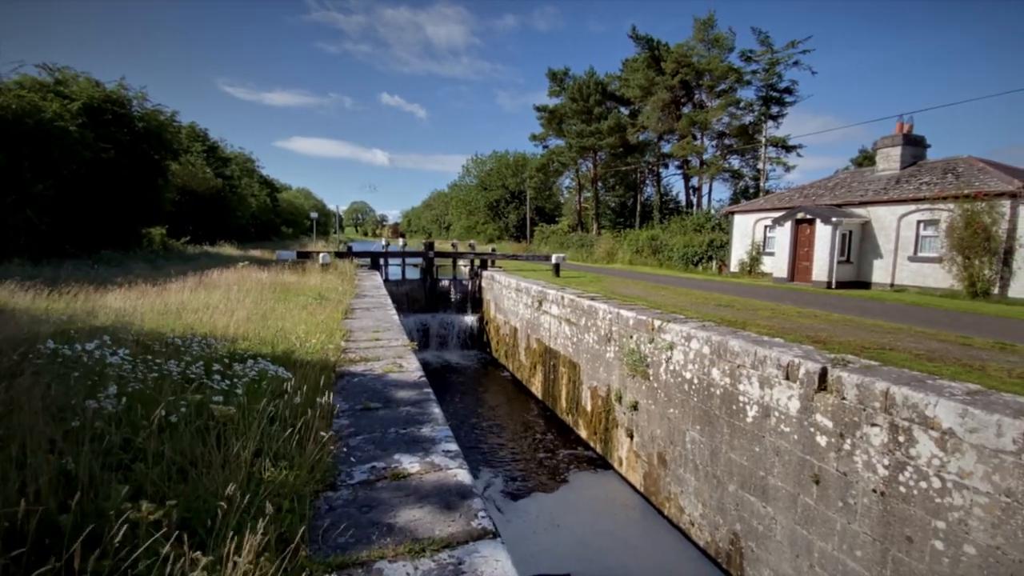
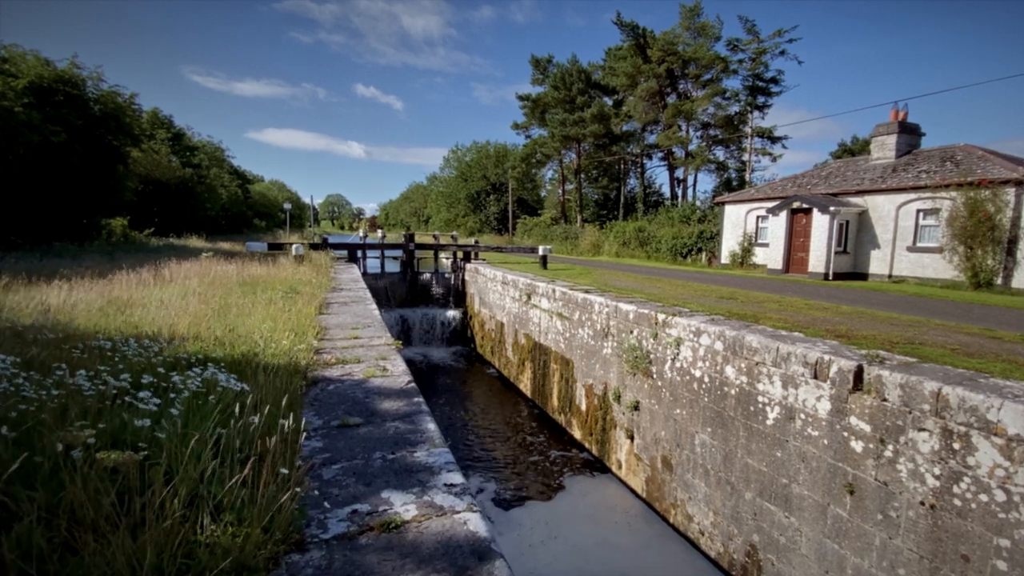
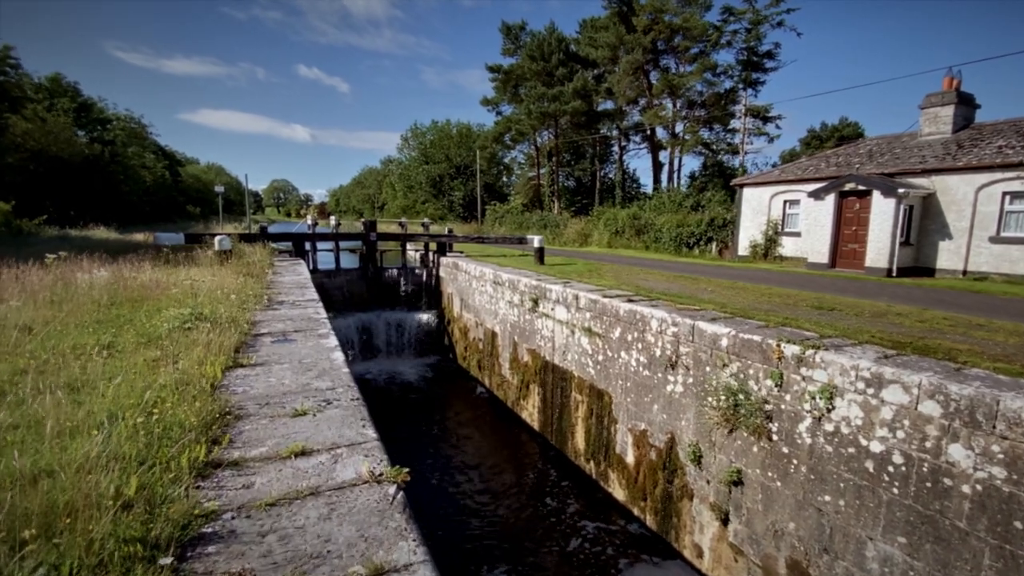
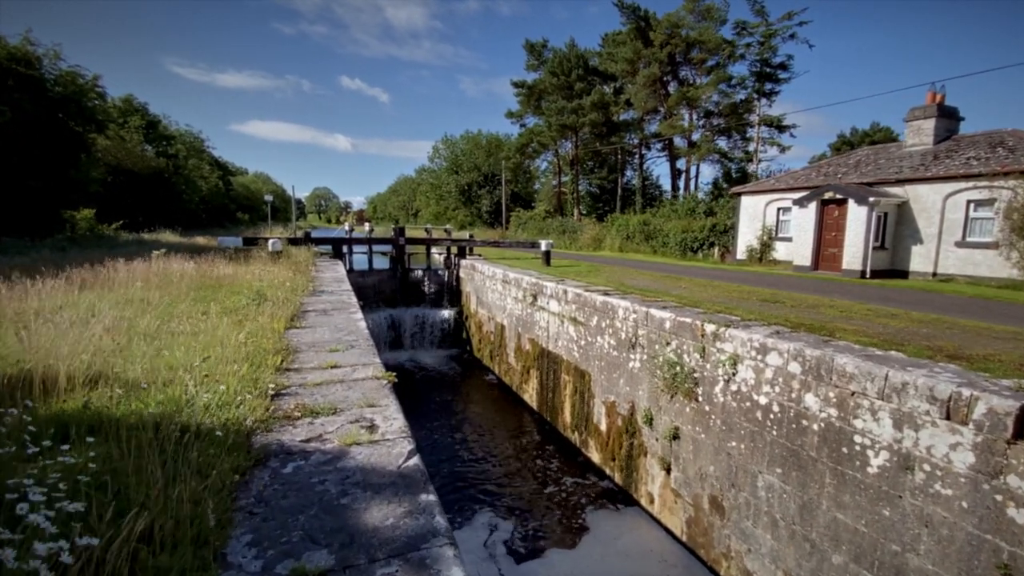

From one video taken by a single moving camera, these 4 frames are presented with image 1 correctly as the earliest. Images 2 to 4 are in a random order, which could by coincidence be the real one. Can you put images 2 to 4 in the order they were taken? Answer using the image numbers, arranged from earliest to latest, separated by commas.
2, 4, 3
